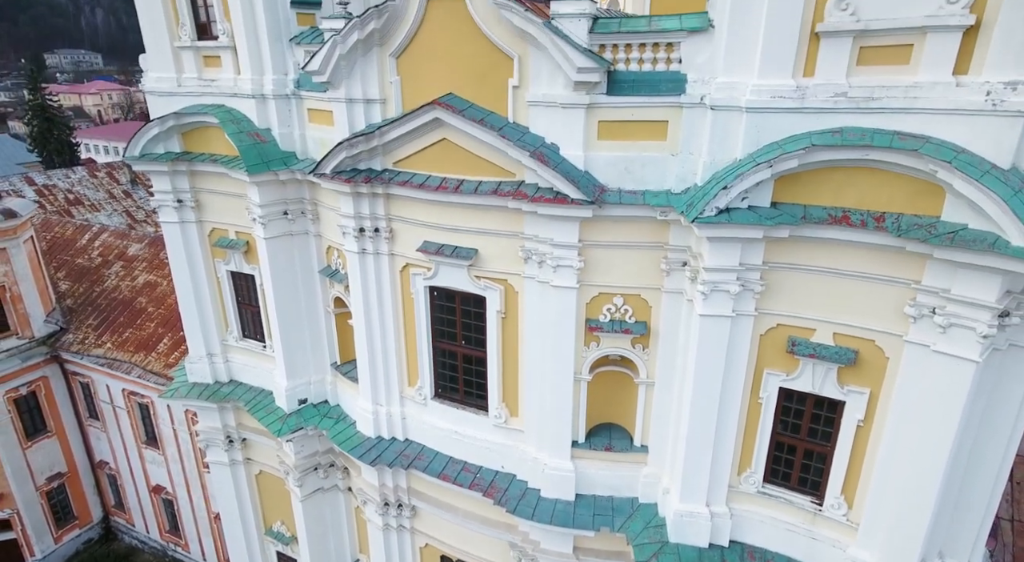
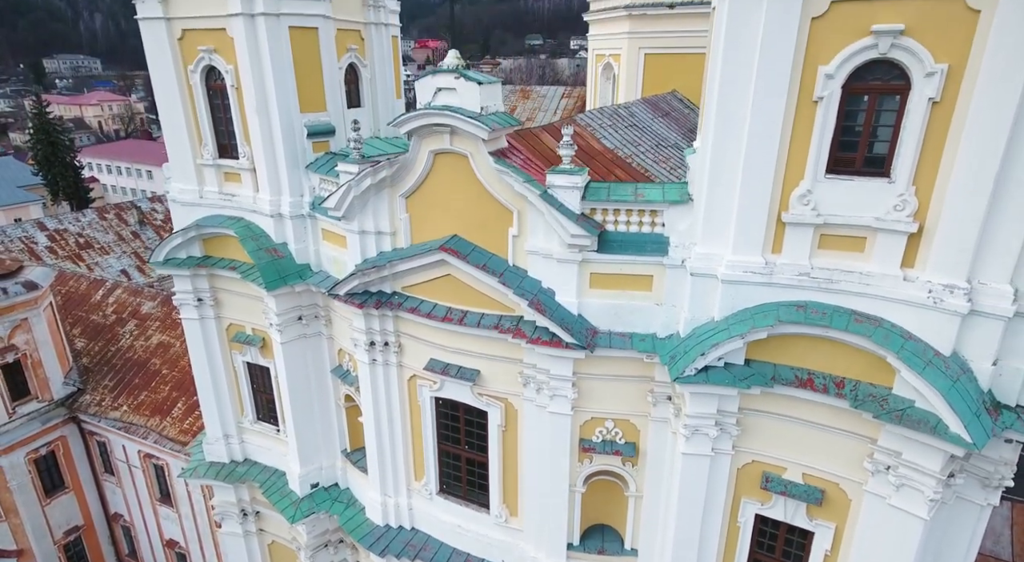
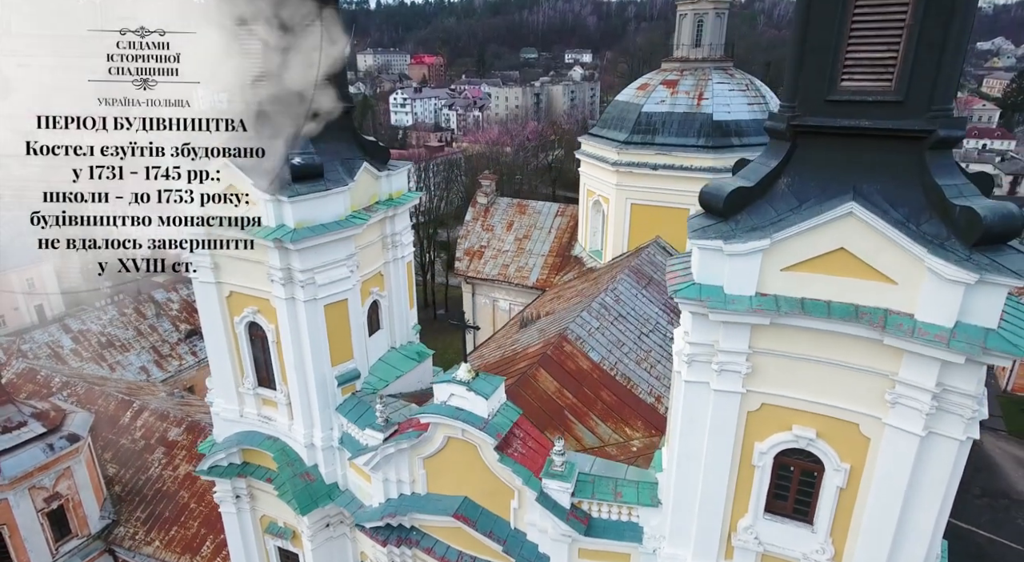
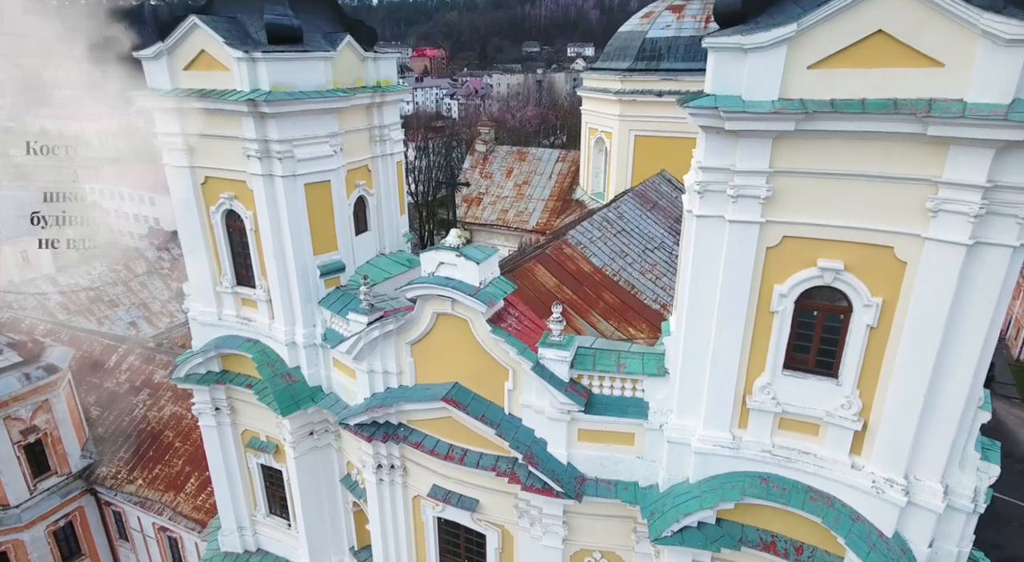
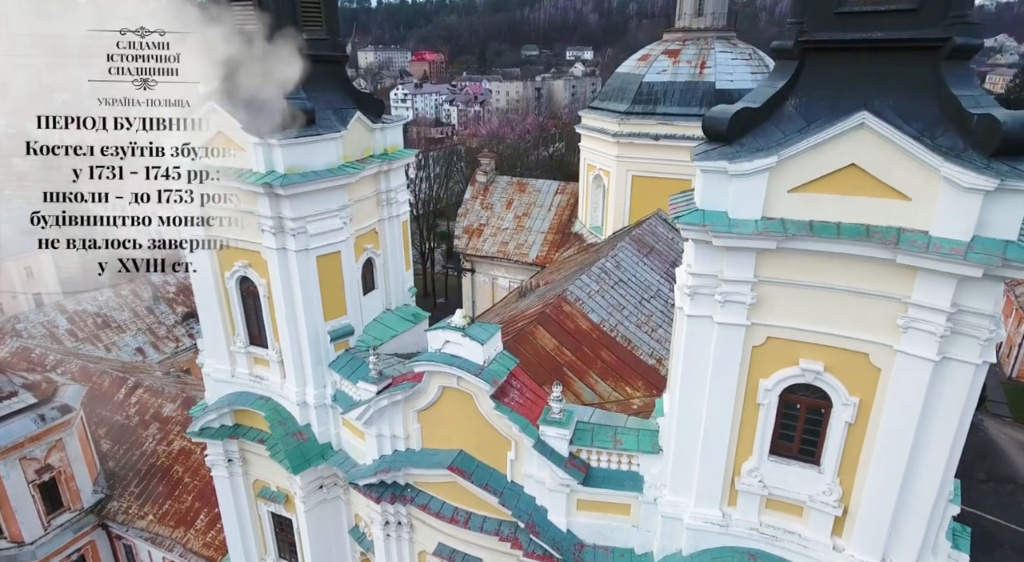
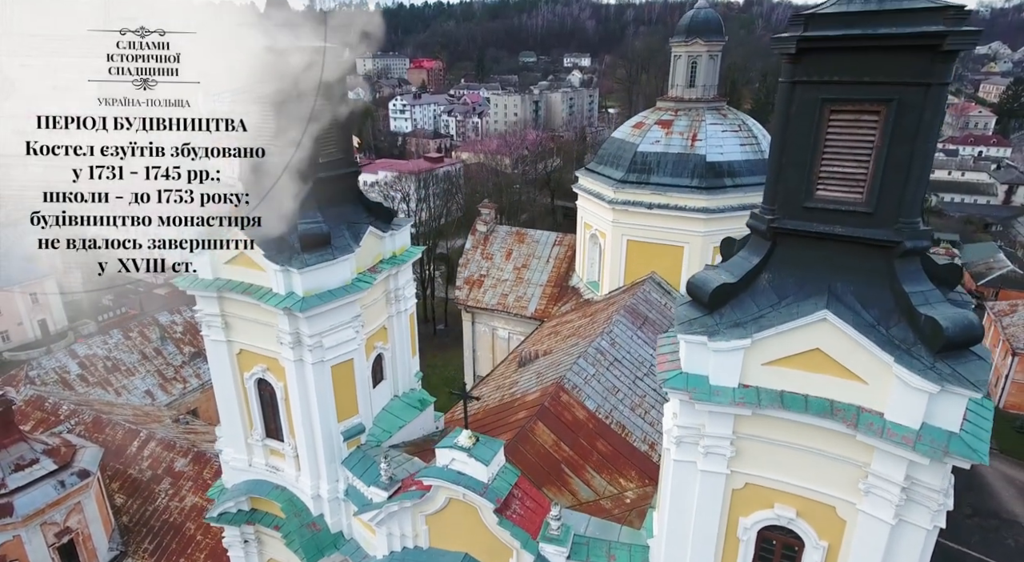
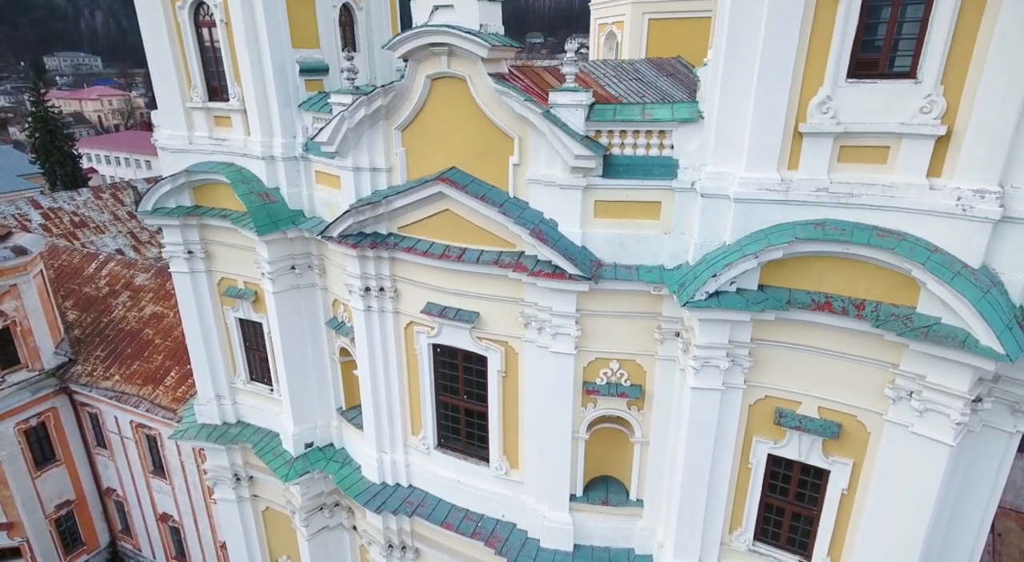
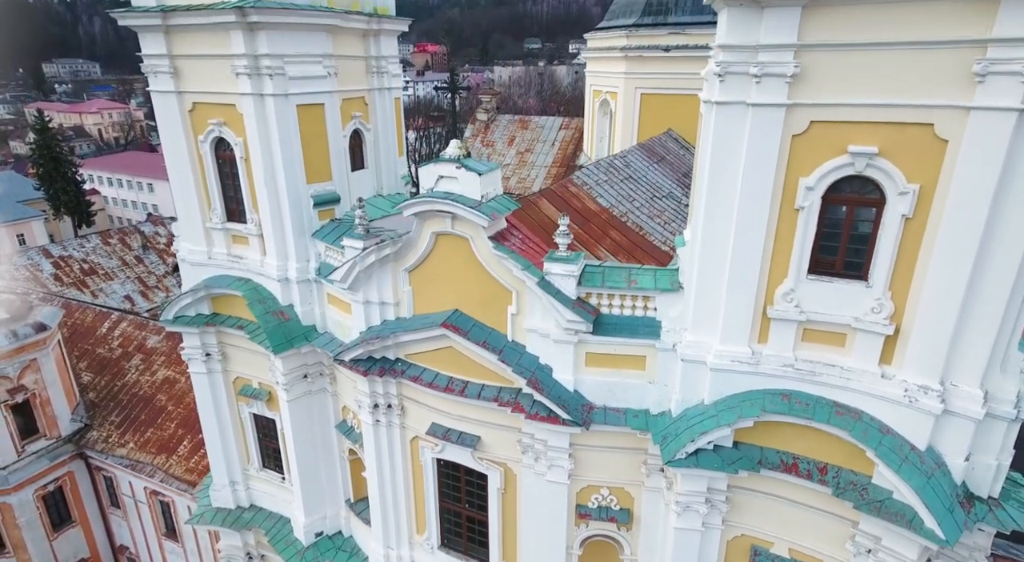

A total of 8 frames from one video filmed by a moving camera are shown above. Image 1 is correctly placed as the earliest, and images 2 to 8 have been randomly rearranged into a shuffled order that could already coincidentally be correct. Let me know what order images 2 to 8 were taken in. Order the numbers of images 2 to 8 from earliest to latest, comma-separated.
7, 2, 8, 4, 5, 3, 6
